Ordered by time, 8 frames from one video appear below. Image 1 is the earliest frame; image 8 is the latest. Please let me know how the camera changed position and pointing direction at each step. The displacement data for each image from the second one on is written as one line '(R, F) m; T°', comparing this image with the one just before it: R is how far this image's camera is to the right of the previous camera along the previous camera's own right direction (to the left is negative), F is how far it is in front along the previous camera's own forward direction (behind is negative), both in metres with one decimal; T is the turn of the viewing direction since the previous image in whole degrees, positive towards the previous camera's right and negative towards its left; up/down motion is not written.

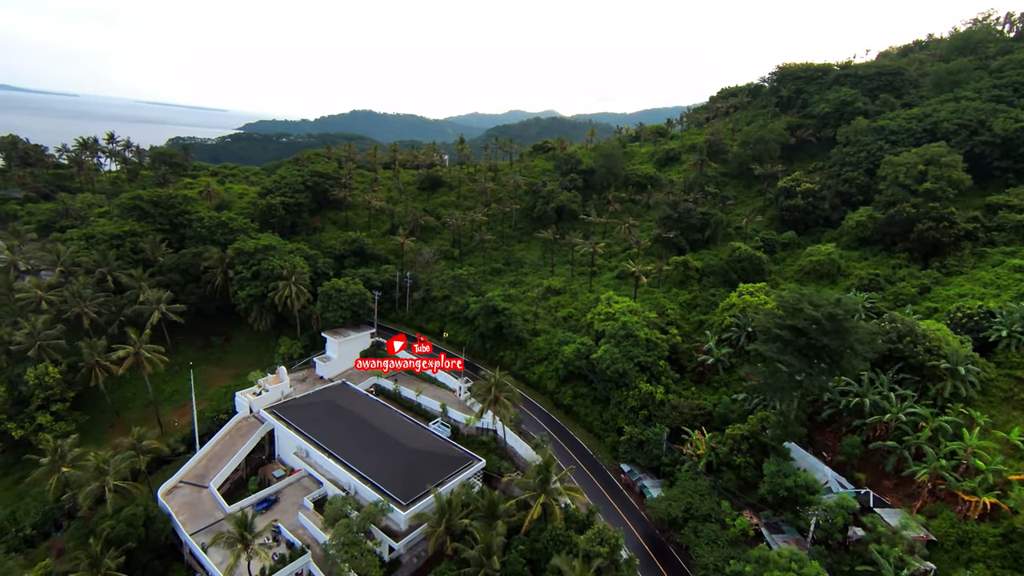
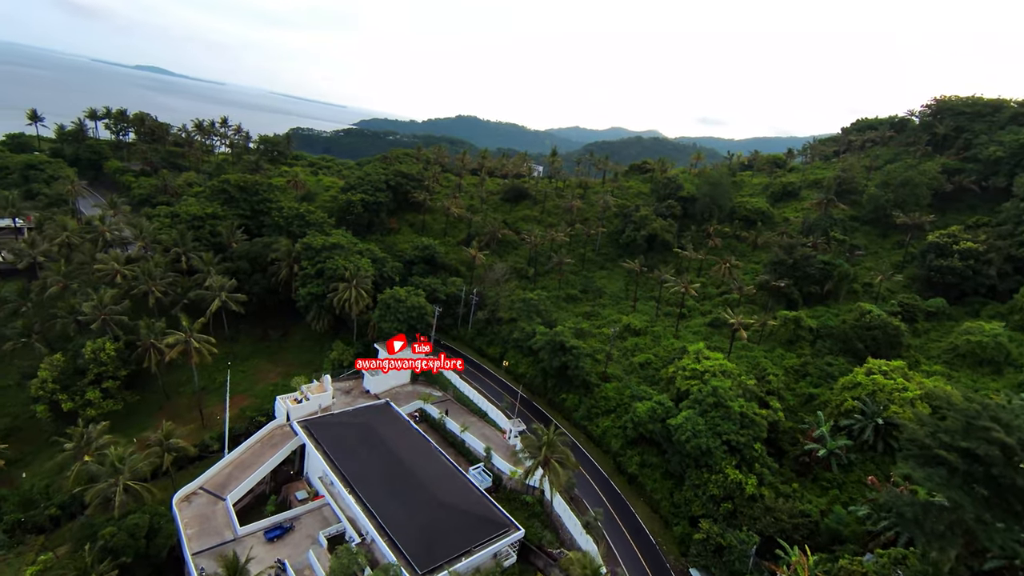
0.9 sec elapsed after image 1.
(+0.3, +5.6) m; -9°
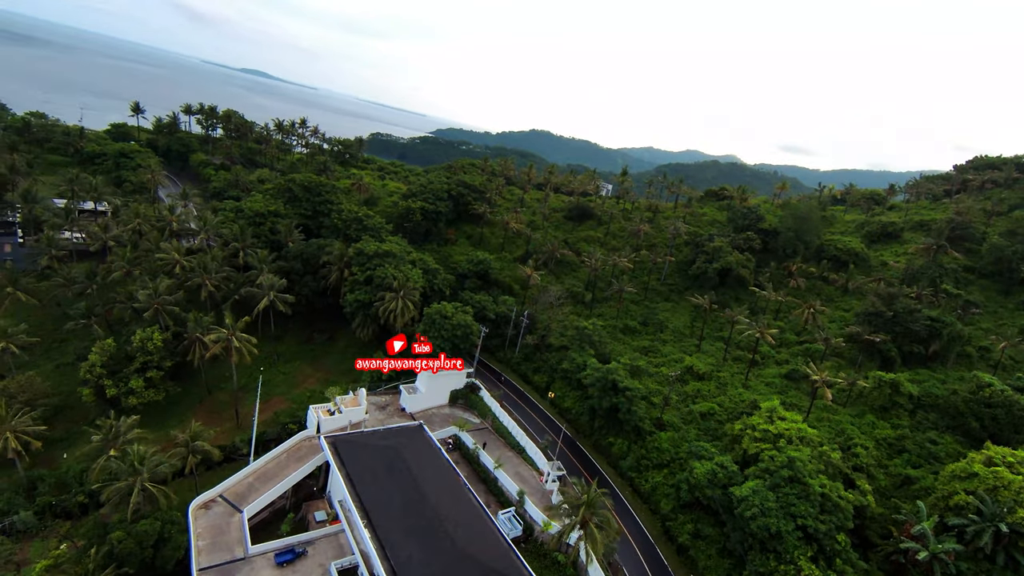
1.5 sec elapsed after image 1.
(+0.3, +3.3) m; -7°
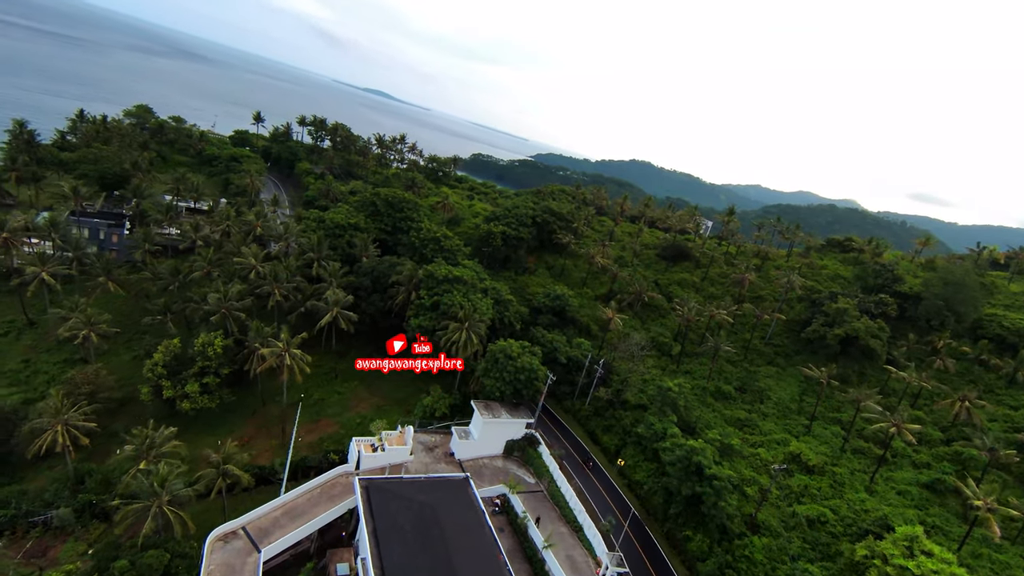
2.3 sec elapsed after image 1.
(+0.5, +4.9) m; -10°
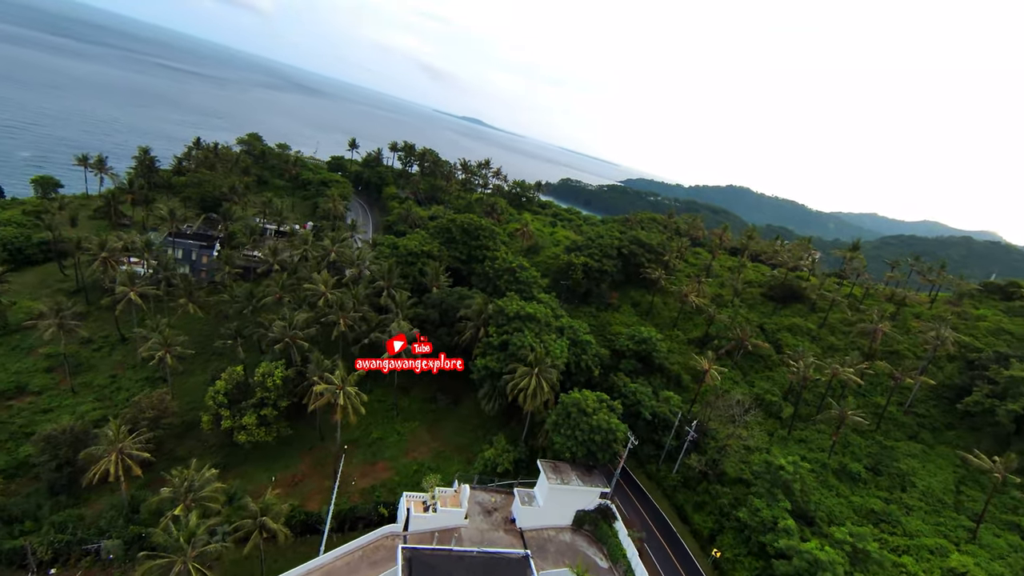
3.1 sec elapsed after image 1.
(+0.4, +4.8) m; -9°
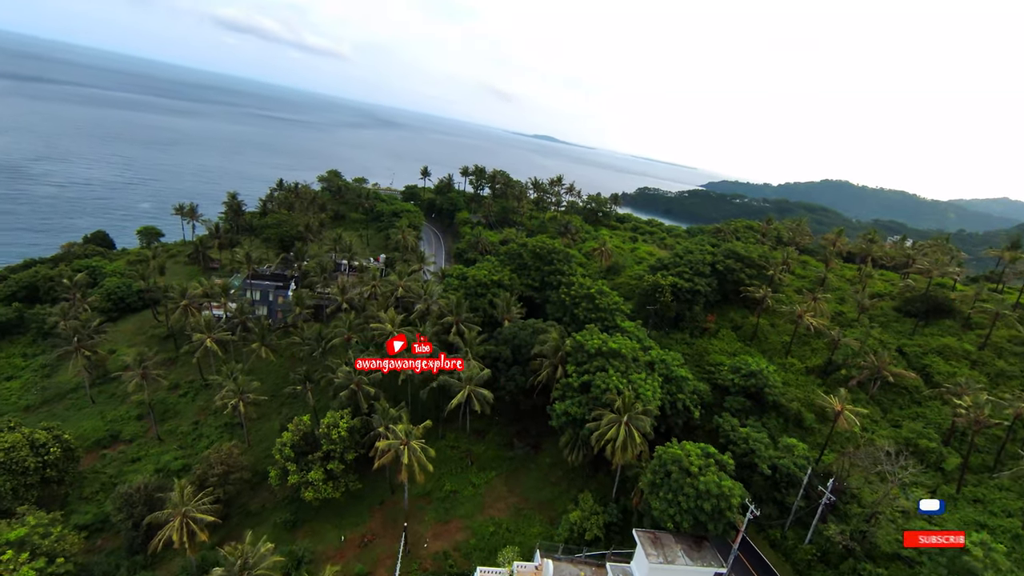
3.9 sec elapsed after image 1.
(+0.2, +4.6) m; -9°
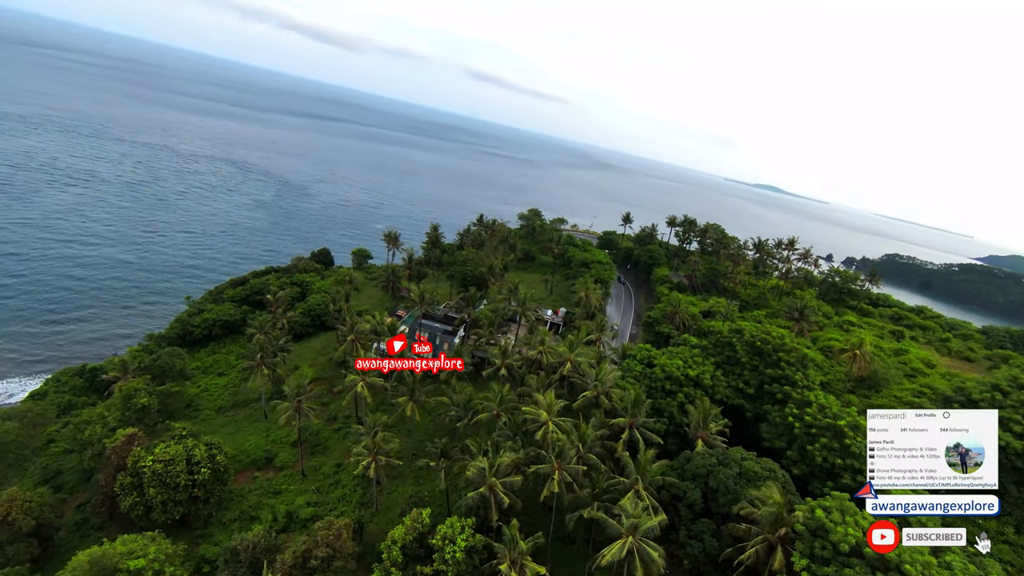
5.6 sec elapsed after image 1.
(-1.0, +9.7) m; -21°
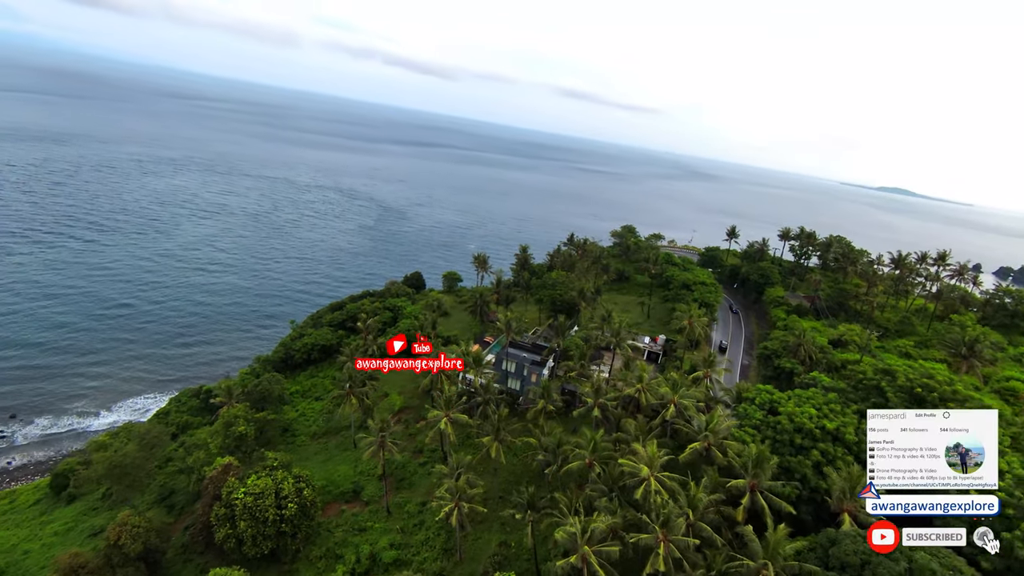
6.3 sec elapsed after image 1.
(0.0, +3.6) m; -10°
